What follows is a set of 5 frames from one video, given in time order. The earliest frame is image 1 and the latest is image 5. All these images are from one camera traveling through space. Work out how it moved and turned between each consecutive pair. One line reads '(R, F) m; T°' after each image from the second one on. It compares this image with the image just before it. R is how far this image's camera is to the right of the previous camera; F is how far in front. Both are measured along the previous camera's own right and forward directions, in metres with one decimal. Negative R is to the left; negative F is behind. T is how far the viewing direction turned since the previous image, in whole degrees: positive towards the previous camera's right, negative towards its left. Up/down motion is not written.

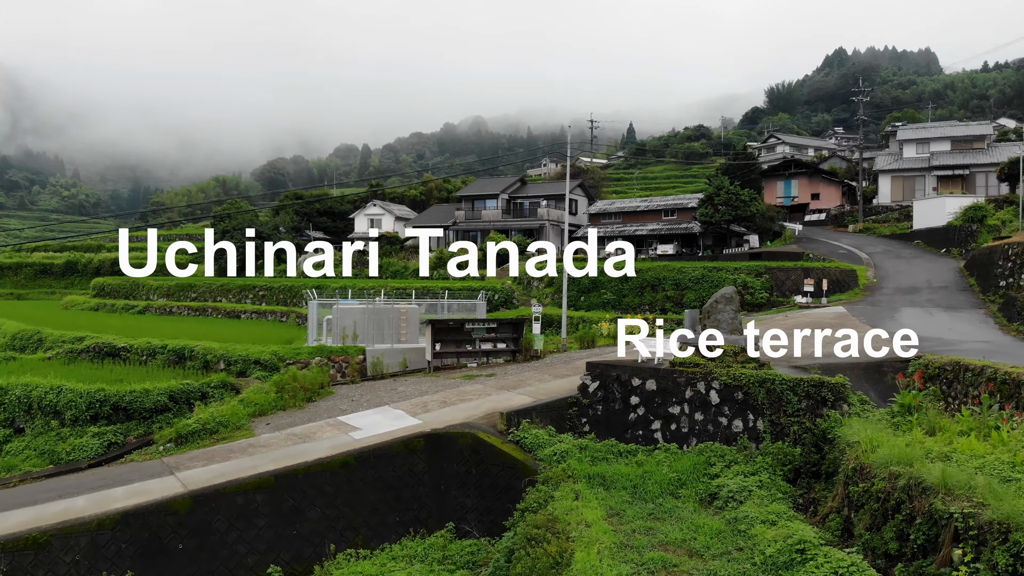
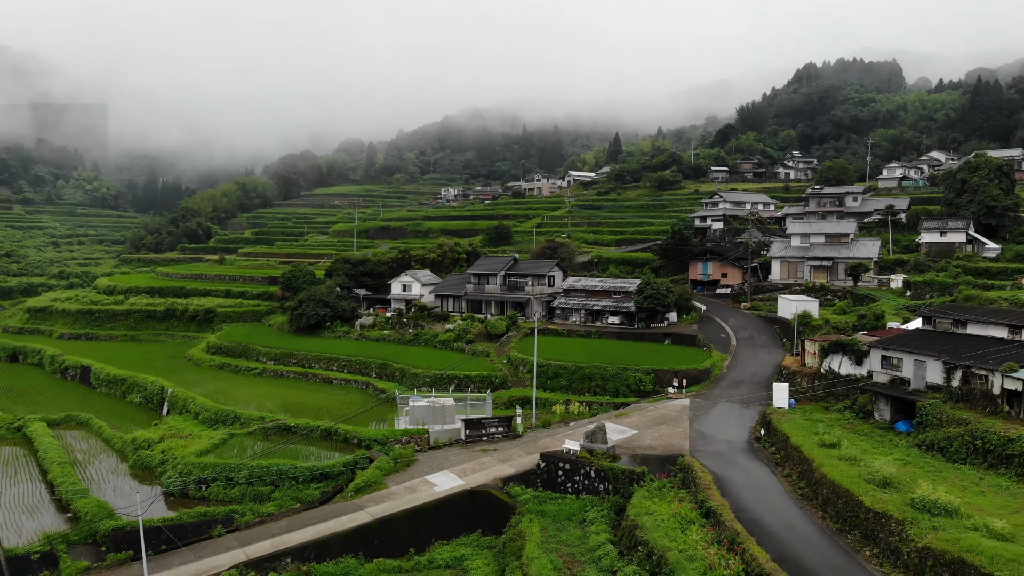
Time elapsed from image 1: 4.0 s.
(+0.1, -9.8) m; 0°
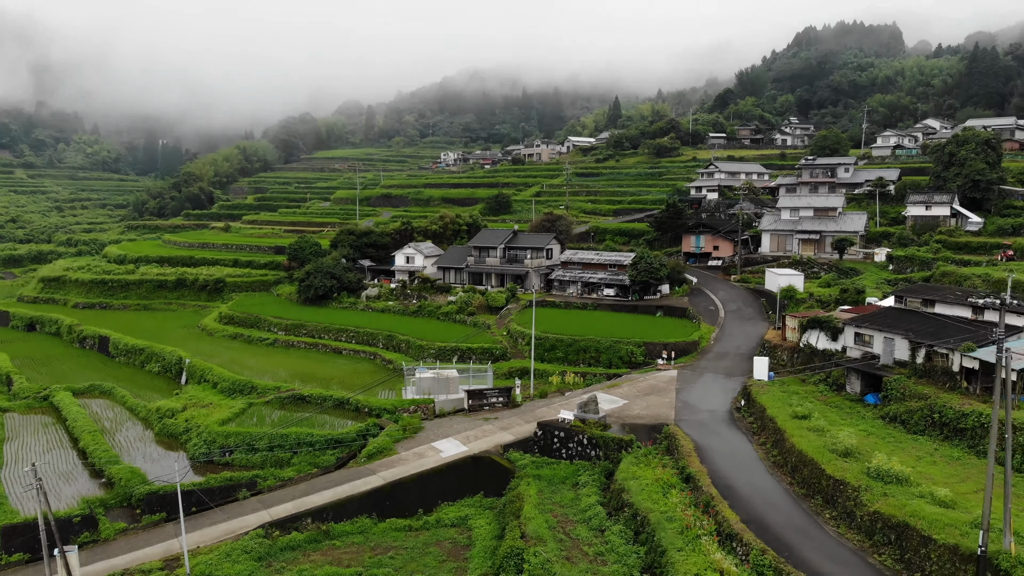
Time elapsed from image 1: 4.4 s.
(0.0, -1.4) m; 0°
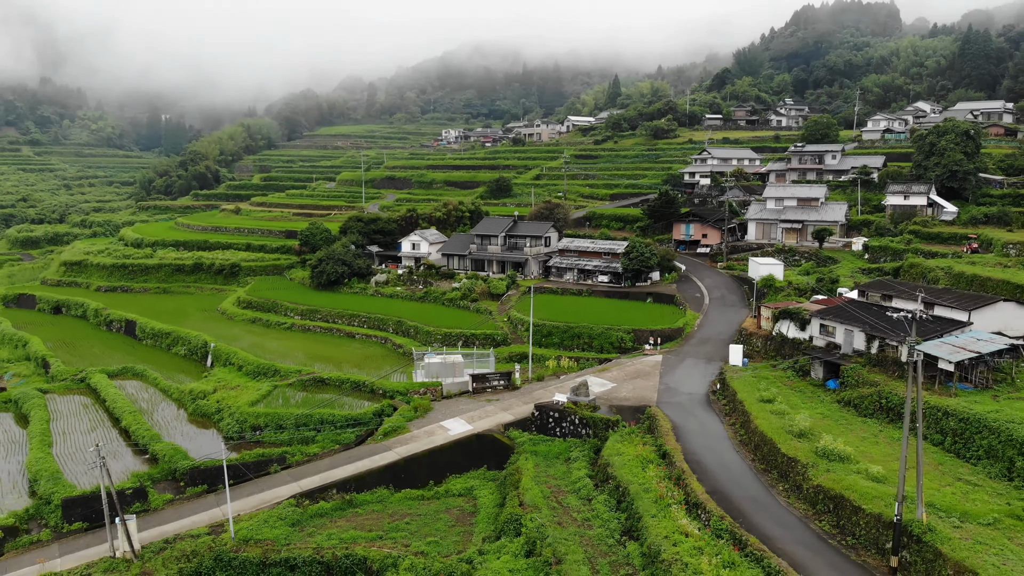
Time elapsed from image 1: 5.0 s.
(0.0, -2.3) m; 0°
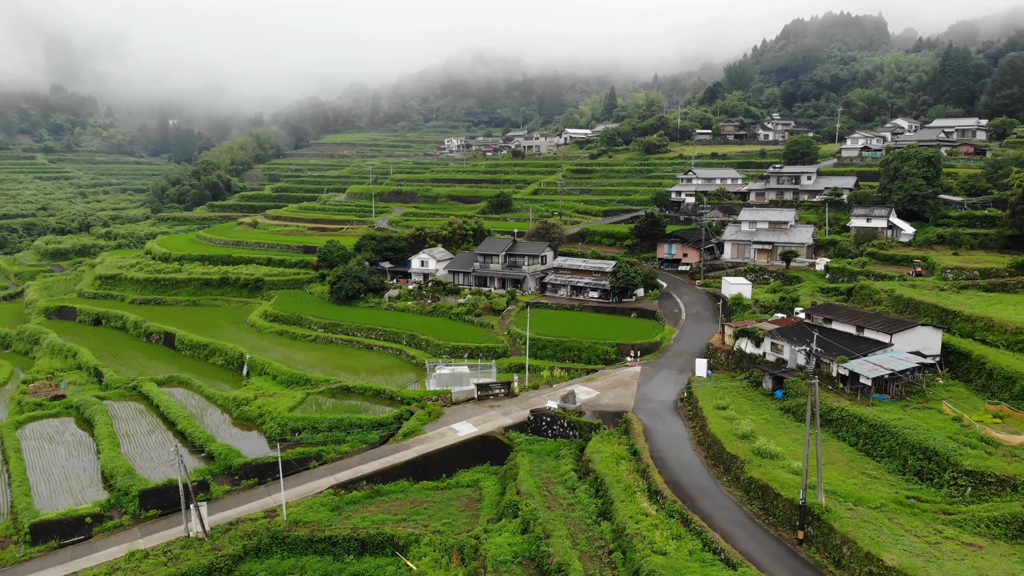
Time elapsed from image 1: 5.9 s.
(0.0, -4.2) m; 0°
